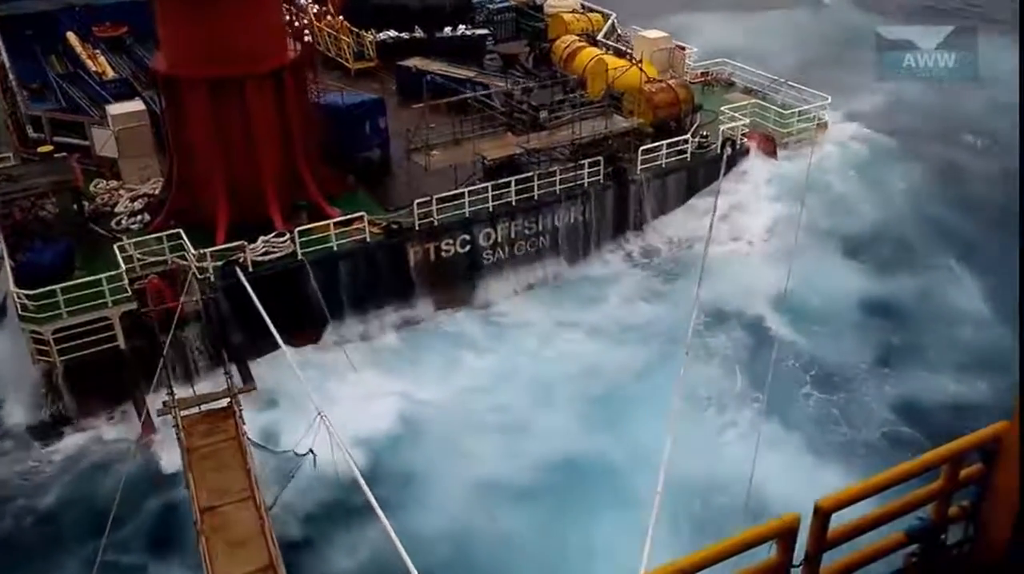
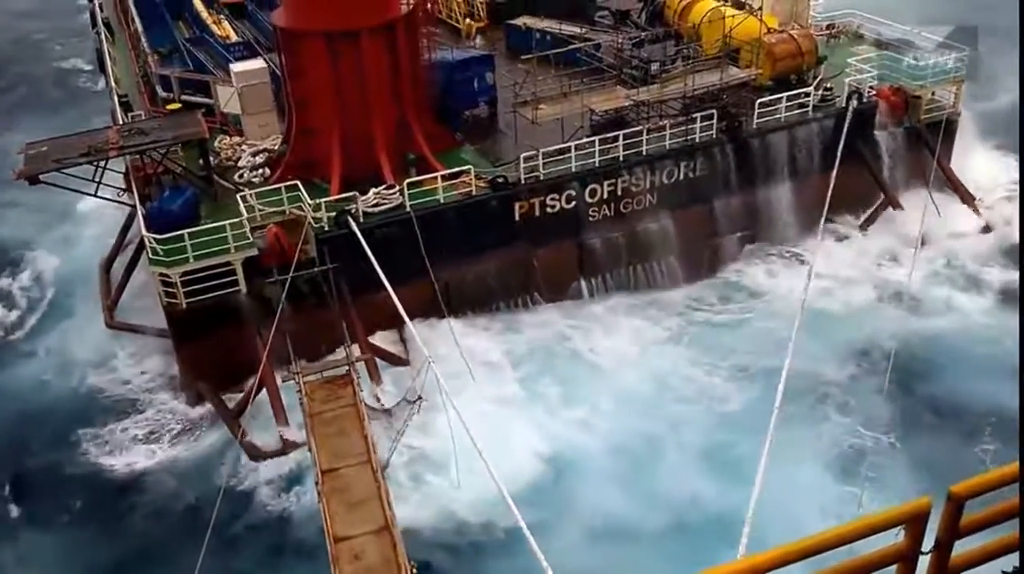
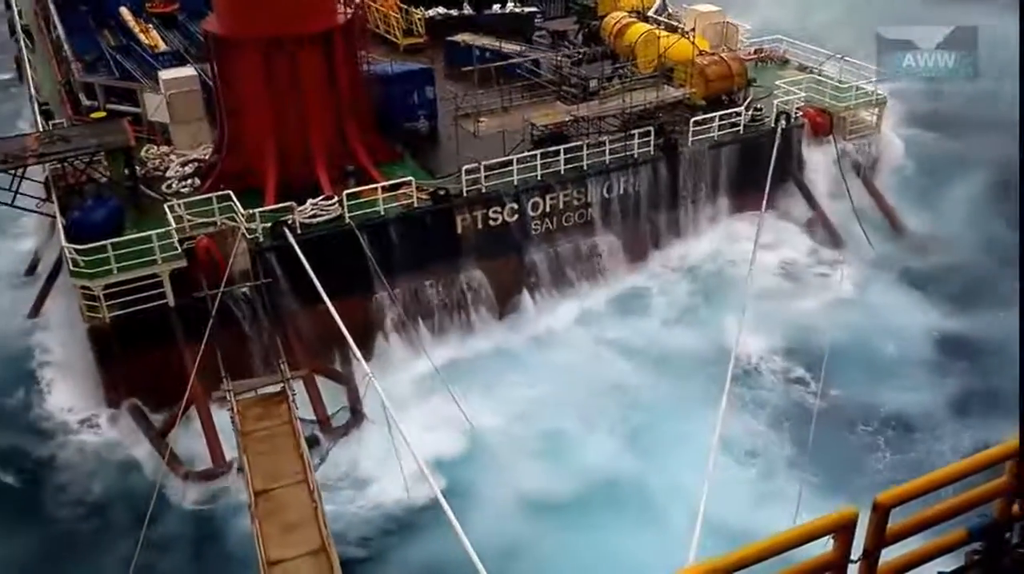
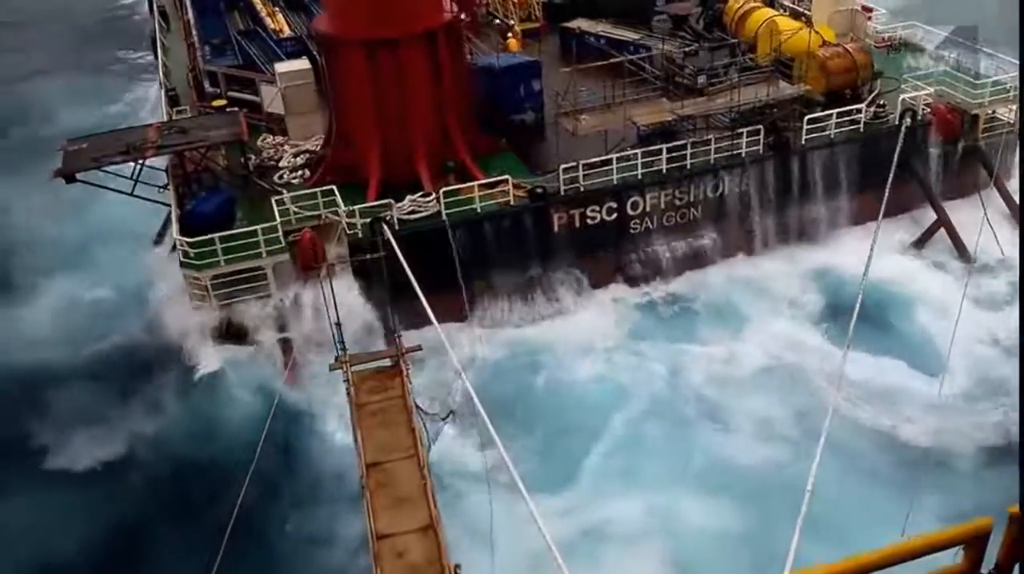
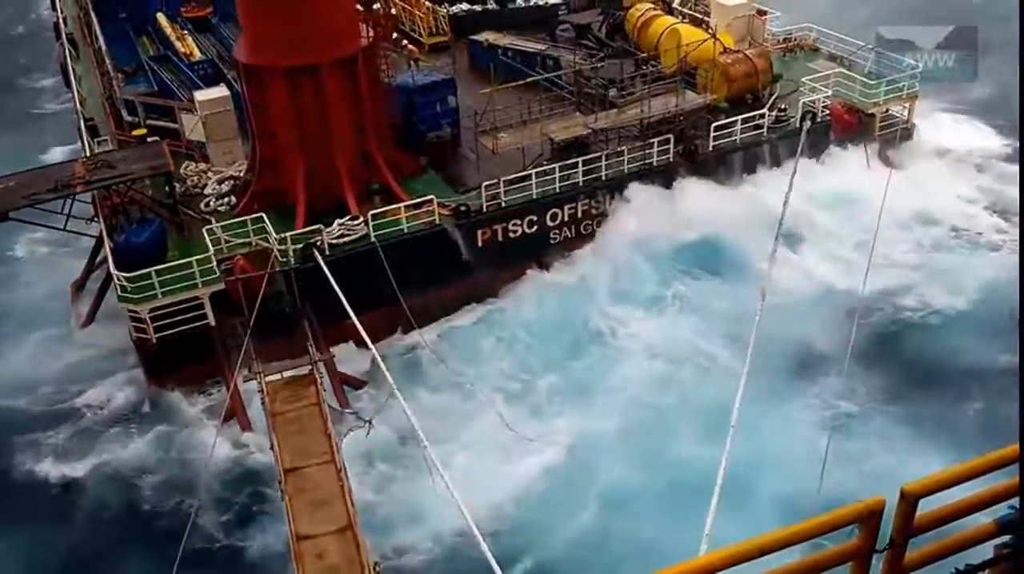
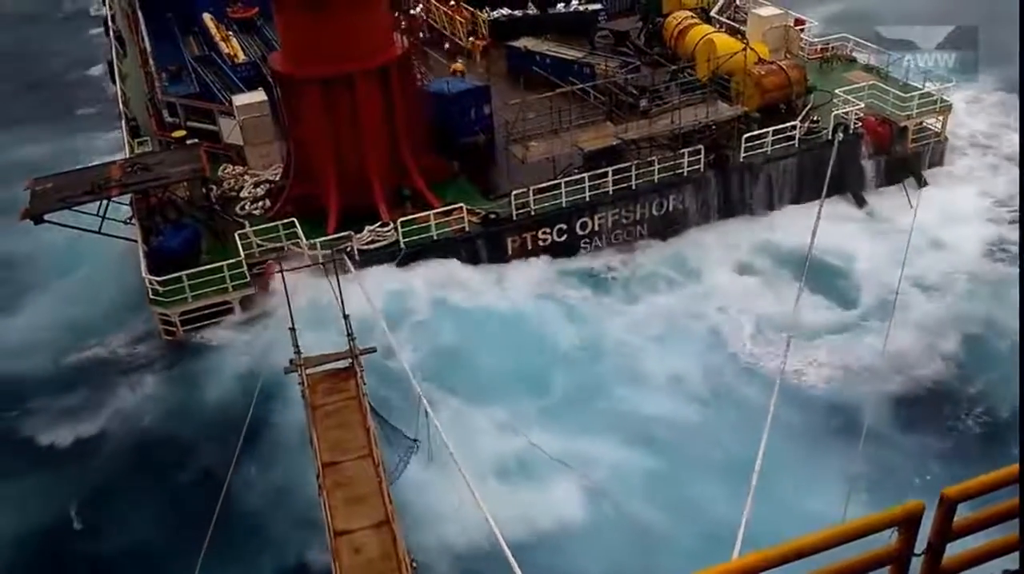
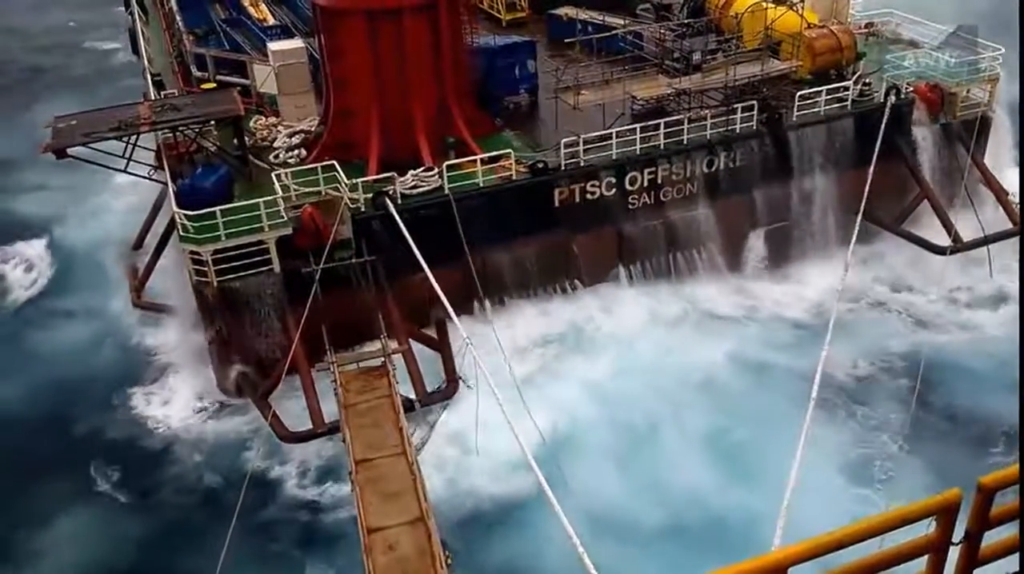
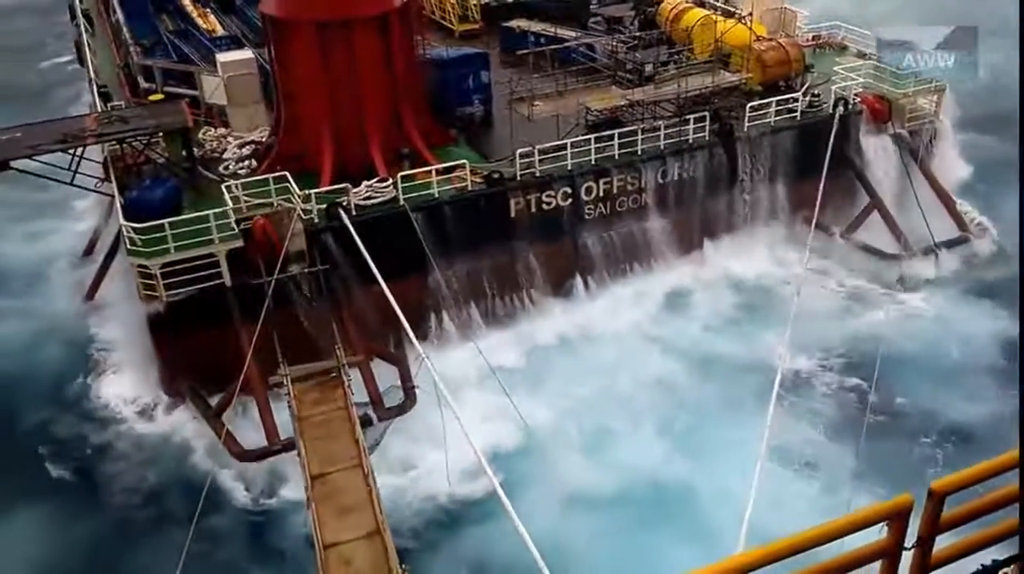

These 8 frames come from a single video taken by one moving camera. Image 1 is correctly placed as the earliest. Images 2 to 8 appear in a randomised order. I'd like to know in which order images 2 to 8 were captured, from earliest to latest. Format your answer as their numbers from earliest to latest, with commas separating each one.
3, 8, 7, 2, 5, 6, 4
